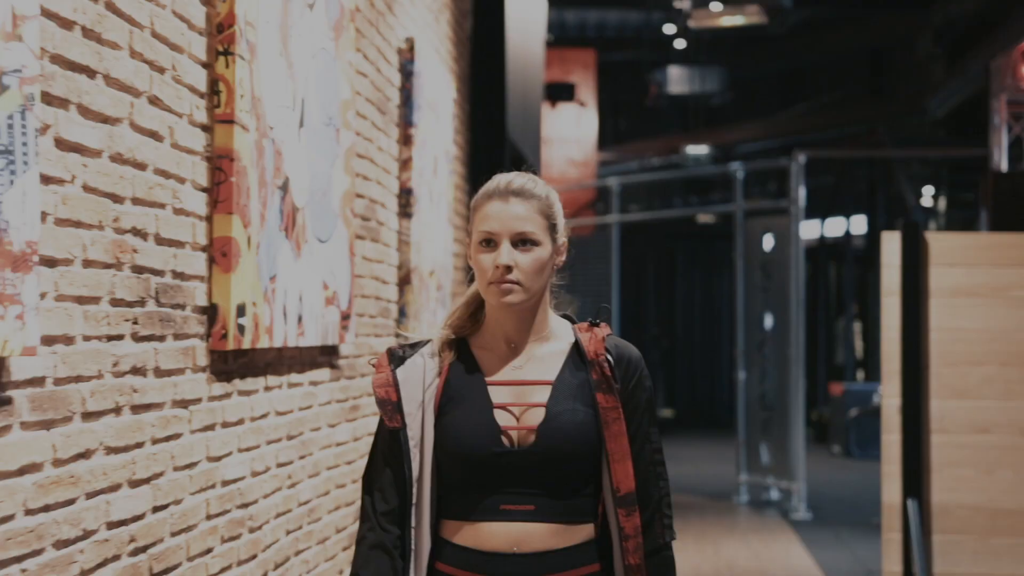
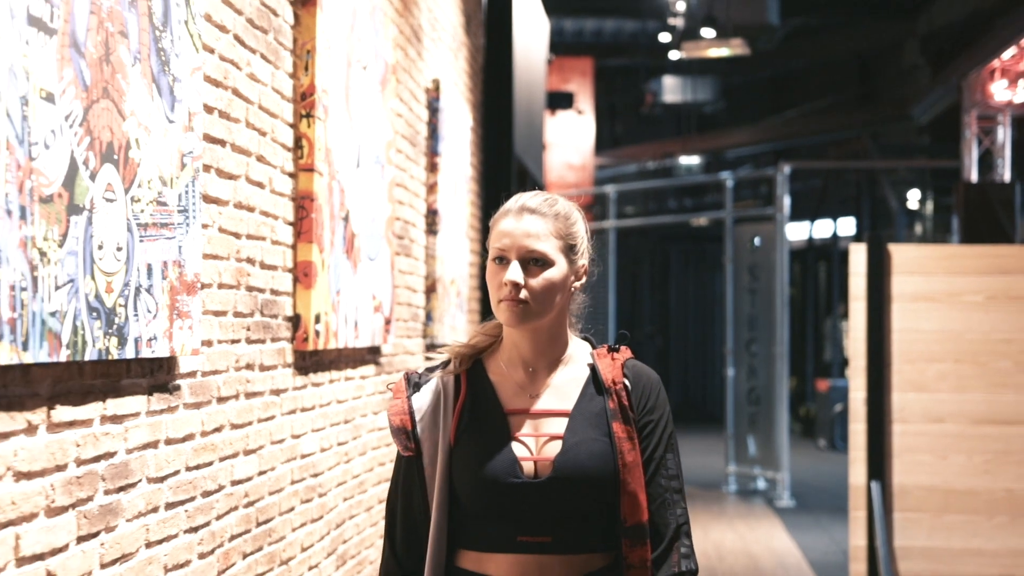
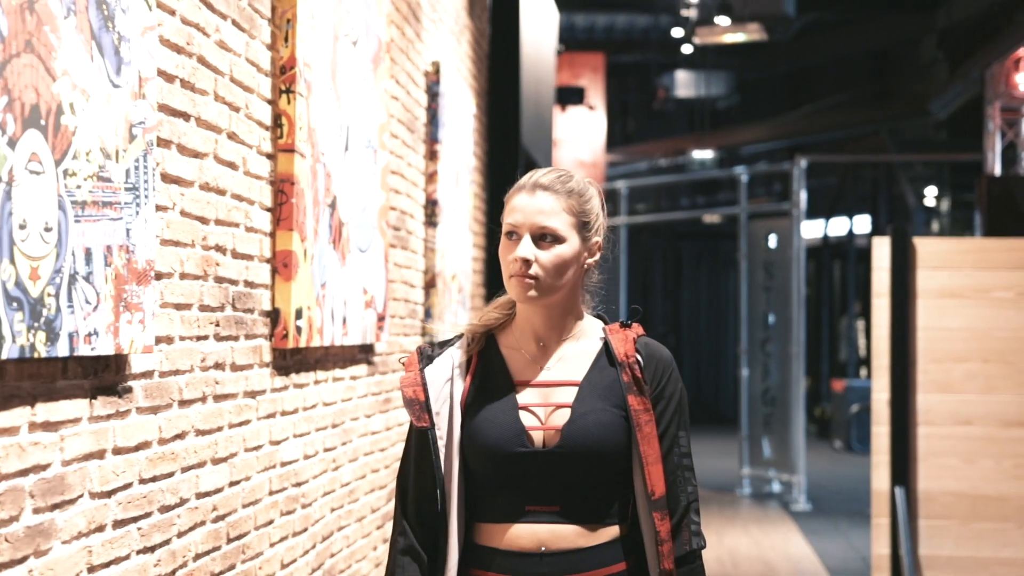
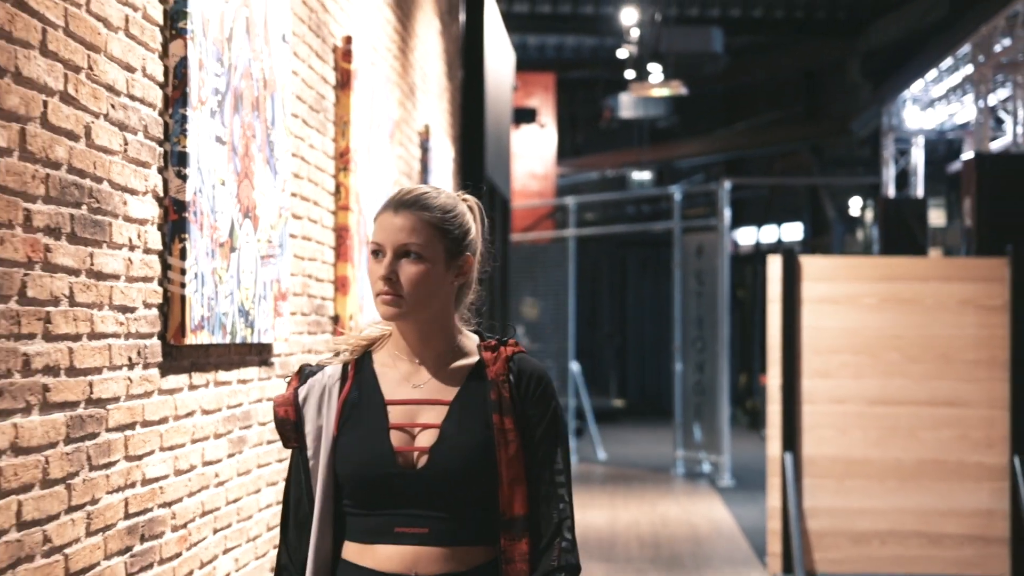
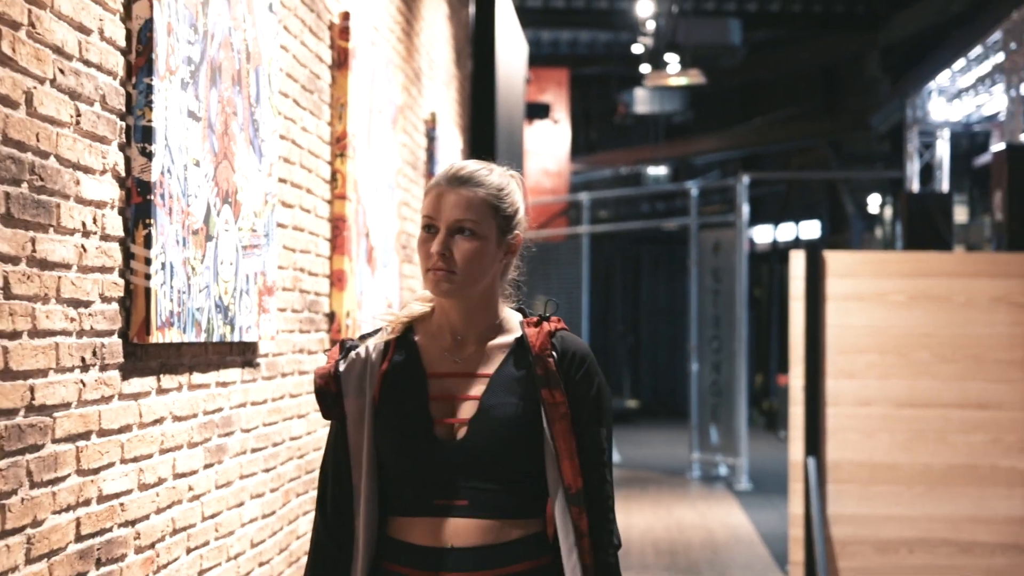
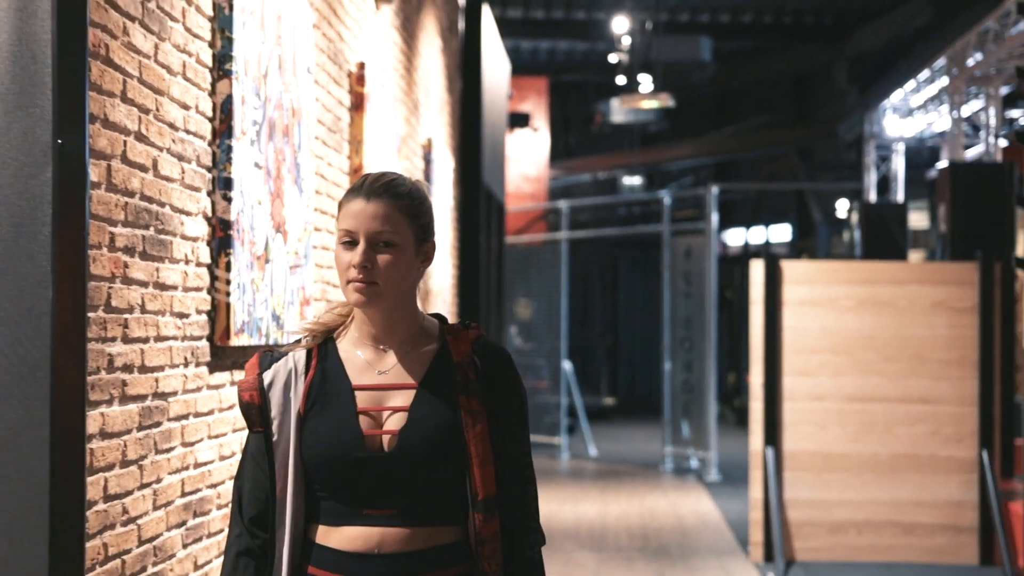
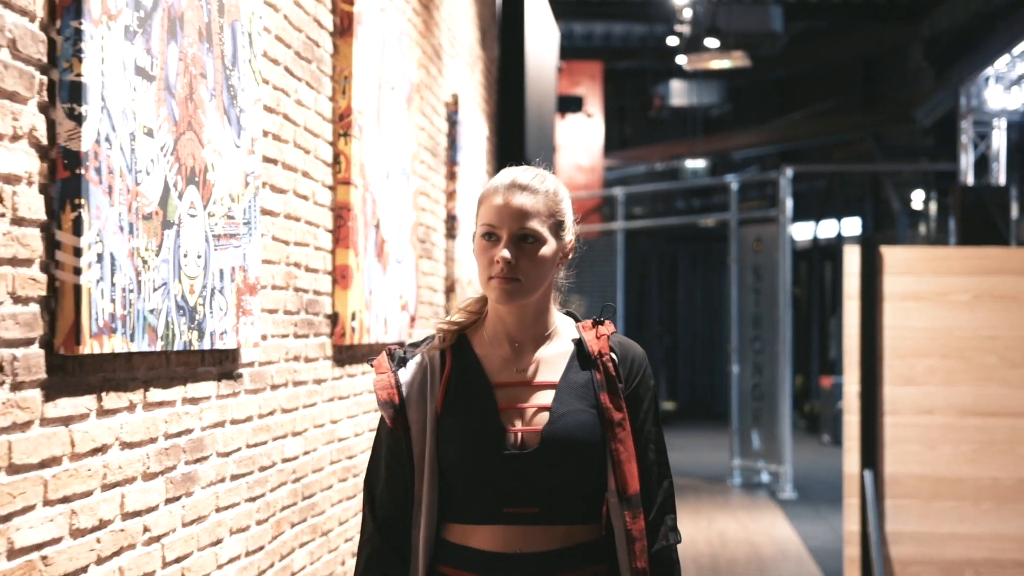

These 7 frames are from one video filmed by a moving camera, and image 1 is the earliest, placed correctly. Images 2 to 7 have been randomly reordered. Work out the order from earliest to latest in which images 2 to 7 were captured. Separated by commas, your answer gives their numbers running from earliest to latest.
3, 2, 7, 5, 4, 6
